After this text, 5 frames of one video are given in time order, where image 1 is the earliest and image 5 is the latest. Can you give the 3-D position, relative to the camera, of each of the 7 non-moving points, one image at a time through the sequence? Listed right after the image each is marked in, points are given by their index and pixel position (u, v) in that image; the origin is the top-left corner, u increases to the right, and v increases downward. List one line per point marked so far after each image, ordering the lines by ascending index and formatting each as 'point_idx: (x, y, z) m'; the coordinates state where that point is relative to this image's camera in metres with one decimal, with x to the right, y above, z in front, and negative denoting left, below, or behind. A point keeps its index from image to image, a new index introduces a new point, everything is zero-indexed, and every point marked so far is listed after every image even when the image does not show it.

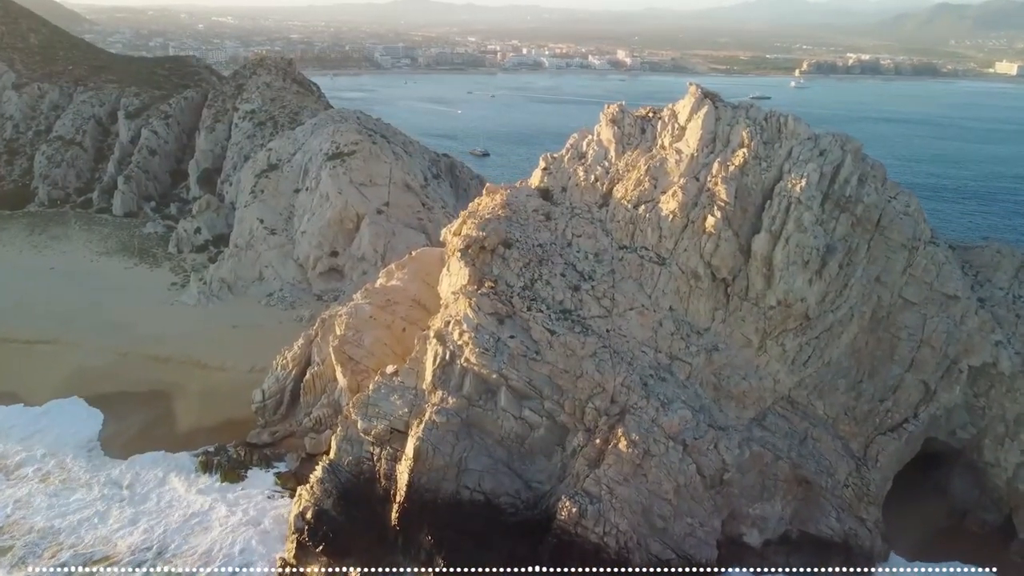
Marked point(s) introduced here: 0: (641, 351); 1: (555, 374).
0: (+3.5, -1.7, +19.9) m
1: (+1.1, -2.3, +19.4) m
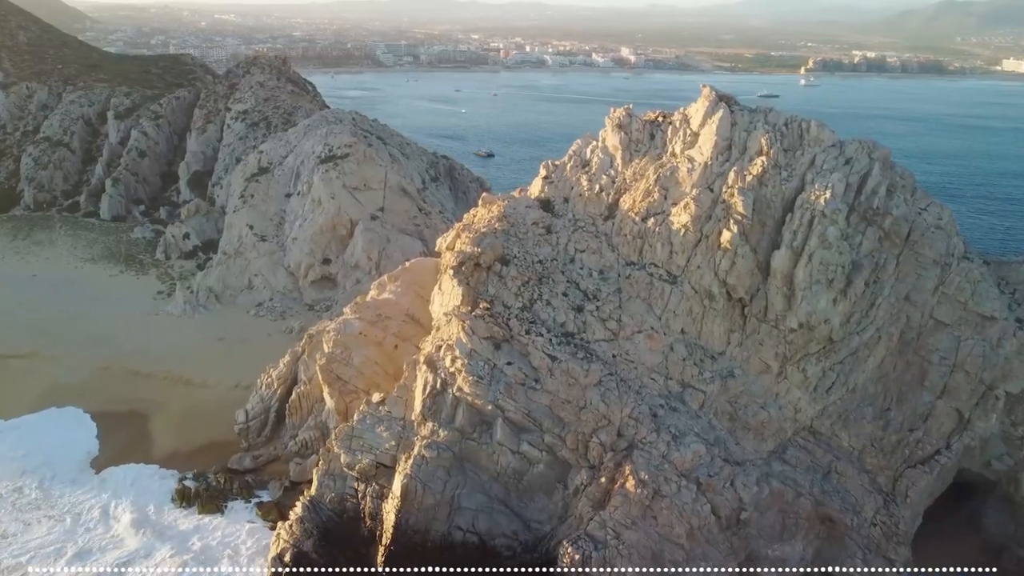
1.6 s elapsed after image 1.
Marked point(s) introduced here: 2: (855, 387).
0: (+3.4, -2.2, +18.3) m
1: (+1.0, -2.8, +17.7) m
2: (+8.9, -2.6, +19.3) m
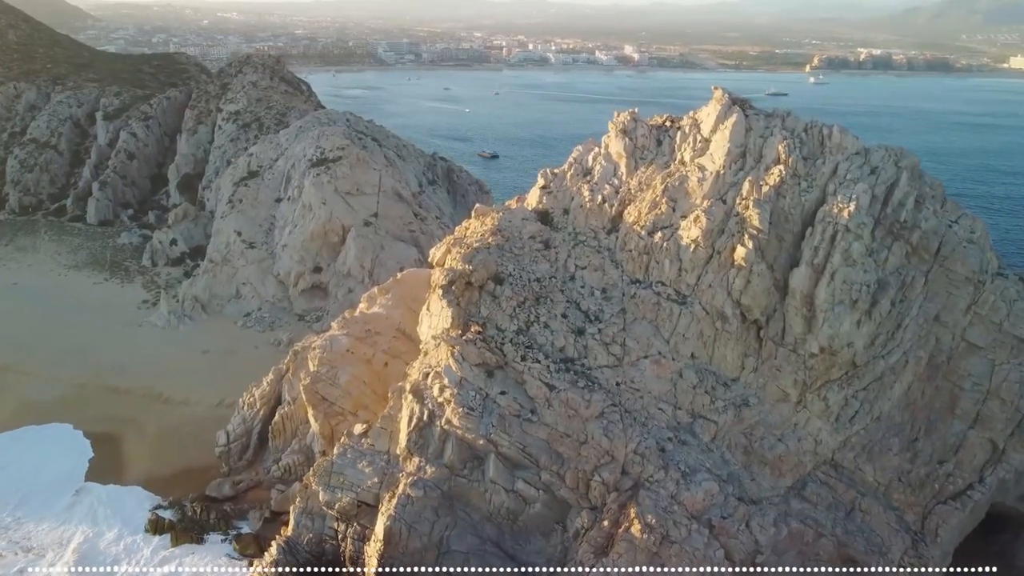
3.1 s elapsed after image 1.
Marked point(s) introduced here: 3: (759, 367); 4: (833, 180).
0: (+3.3, -2.7, +16.7) m
1: (+0.9, -3.3, +16.2) m
2: (+8.7, -3.0, +17.7) m
3: (+5.7, -1.8, +17.3) m
4: (+7.4, +2.5, +17.2) m
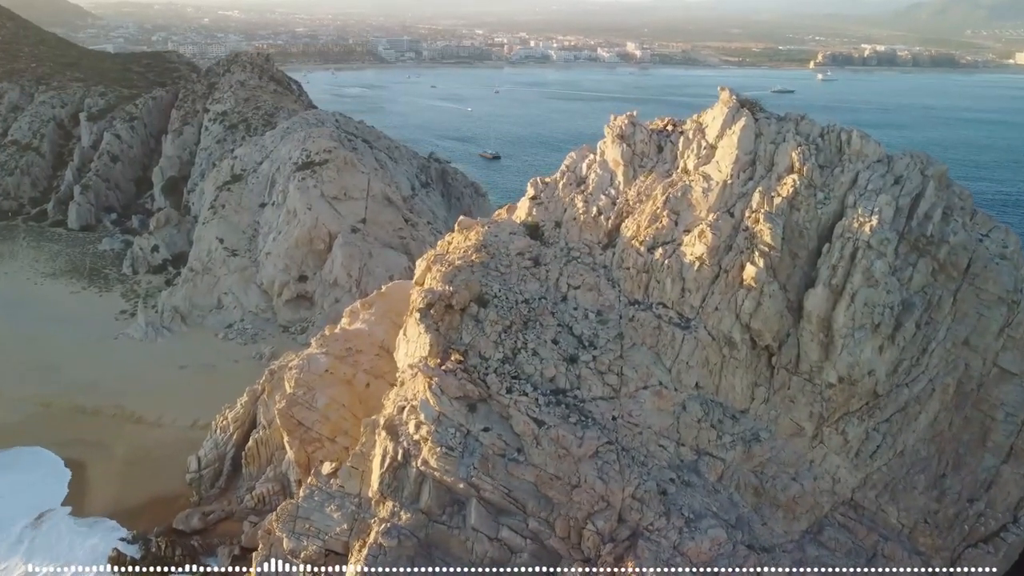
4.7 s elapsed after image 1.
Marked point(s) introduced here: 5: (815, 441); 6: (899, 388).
0: (+2.9, -3.2, +15.0) m
1: (+0.6, -3.8, +14.5) m
2: (+8.4, -3.5, +16.0) m
3: (+5.4, -2.3, +15.6) m
4: (+7.1, +2.0, +15.5) m
5: (+6.3, -3.2, +15.6) m
6: (+8.2, -2.1, +15.8) m
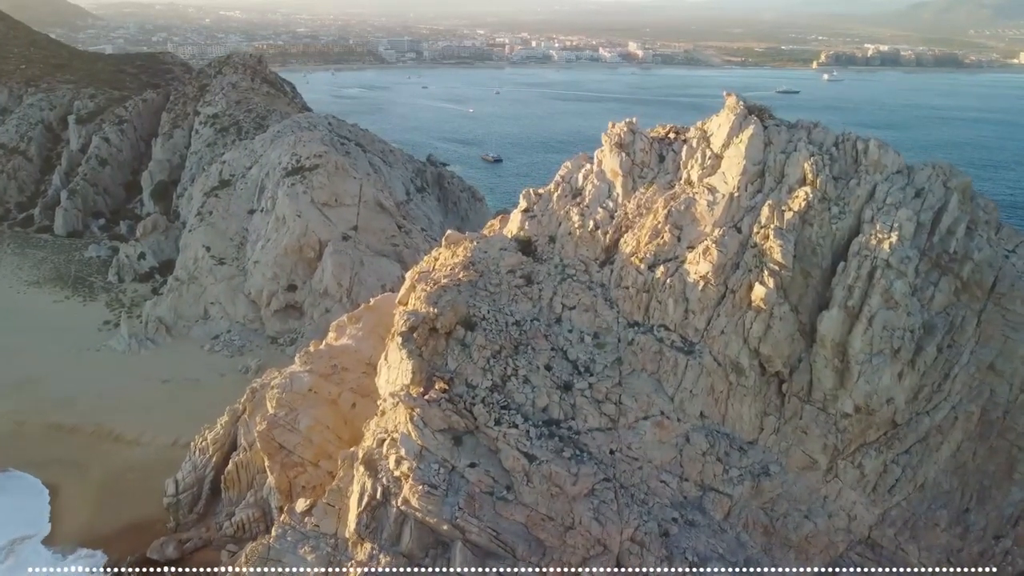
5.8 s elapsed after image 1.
0: (+2.7, -3.6, +13.9) m
1: (+0.4, -4.2, +13.4) m
2: (+8.2, -3.9, +14.8) m
3: (+5.2, -2.7, +14.5) m
4: (+6.9, +1.6, +14.3) m
5: (+6.1, -3.6, +14.4) m
6: (+8.0, -2.6, +14.6) m
